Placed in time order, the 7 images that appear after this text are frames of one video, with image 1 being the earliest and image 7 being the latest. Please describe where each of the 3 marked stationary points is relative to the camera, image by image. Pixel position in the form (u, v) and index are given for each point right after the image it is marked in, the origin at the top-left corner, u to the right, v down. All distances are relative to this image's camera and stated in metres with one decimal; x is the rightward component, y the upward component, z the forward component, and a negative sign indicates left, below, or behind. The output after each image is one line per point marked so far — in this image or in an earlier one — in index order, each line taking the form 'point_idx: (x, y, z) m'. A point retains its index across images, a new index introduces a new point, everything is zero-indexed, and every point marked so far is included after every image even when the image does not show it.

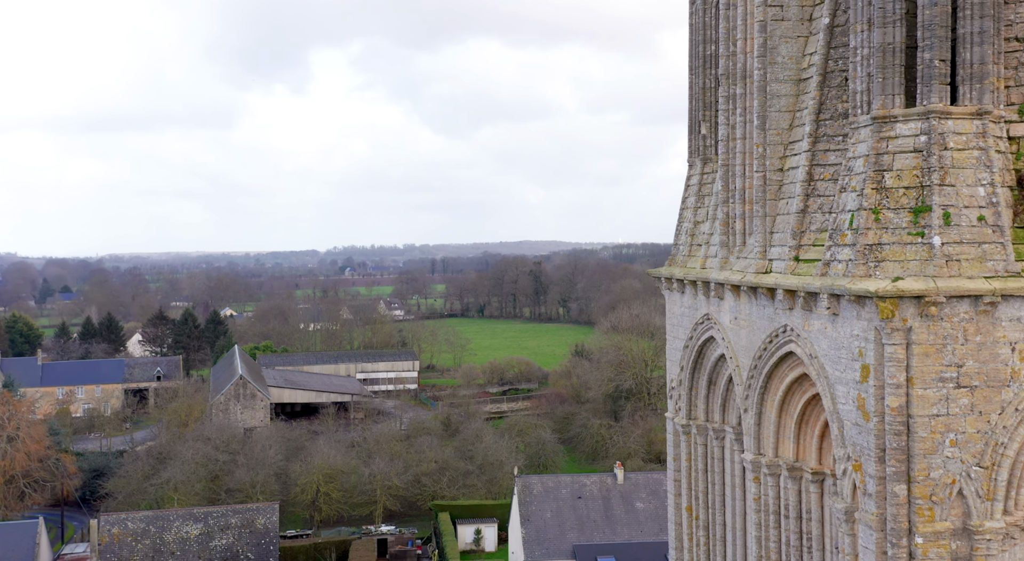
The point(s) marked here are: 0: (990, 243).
0: (+3.1, +0.2, +7.3) m
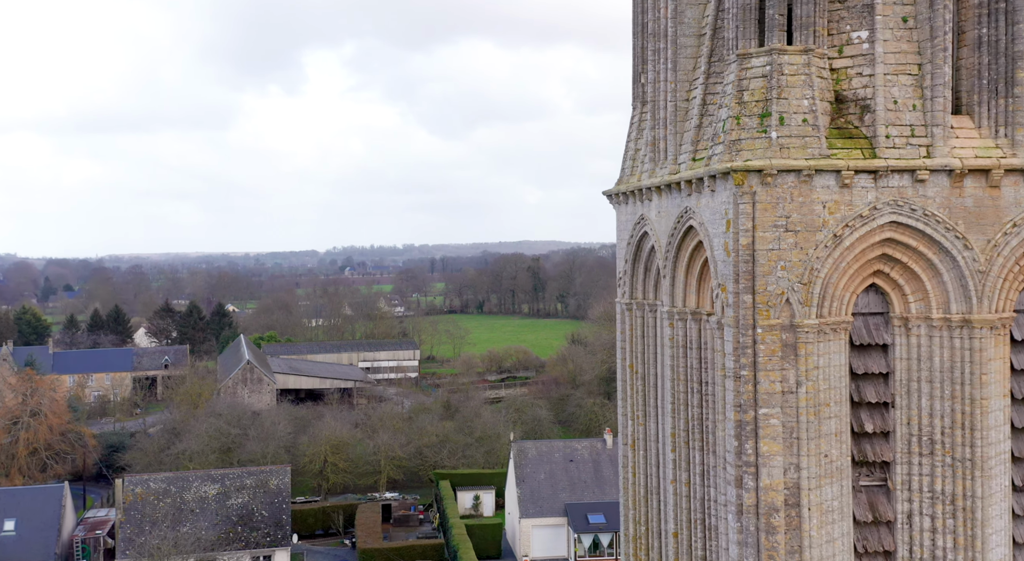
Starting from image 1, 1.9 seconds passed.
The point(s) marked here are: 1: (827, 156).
0: (+2.9, +1.4, +11.0) m
1: (+3.1, +1.2, +11.0) m
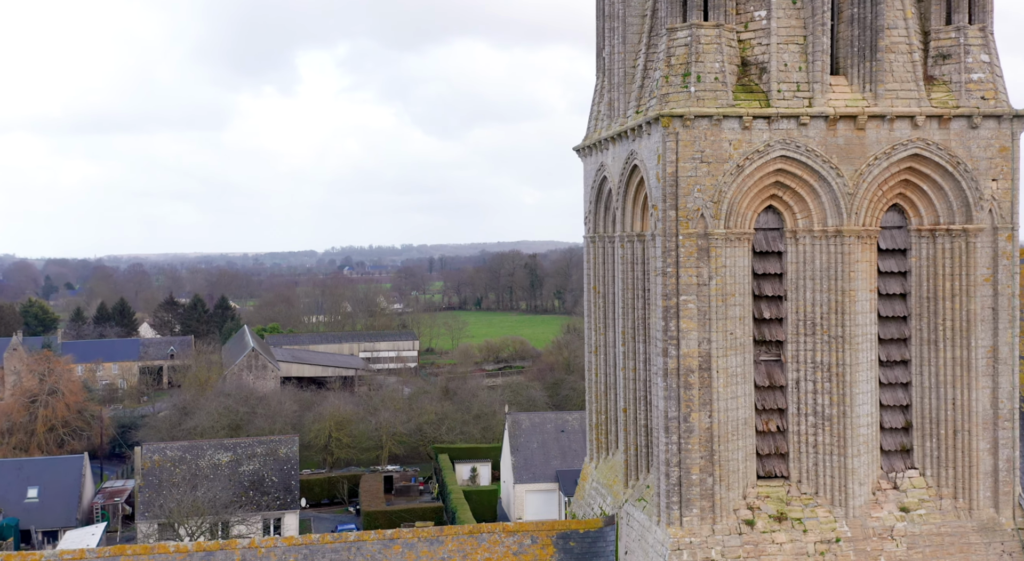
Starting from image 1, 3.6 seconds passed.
0: (+2.7, +2.4, +14.5) m
1: (+2.8, +2.2, +14.5) m
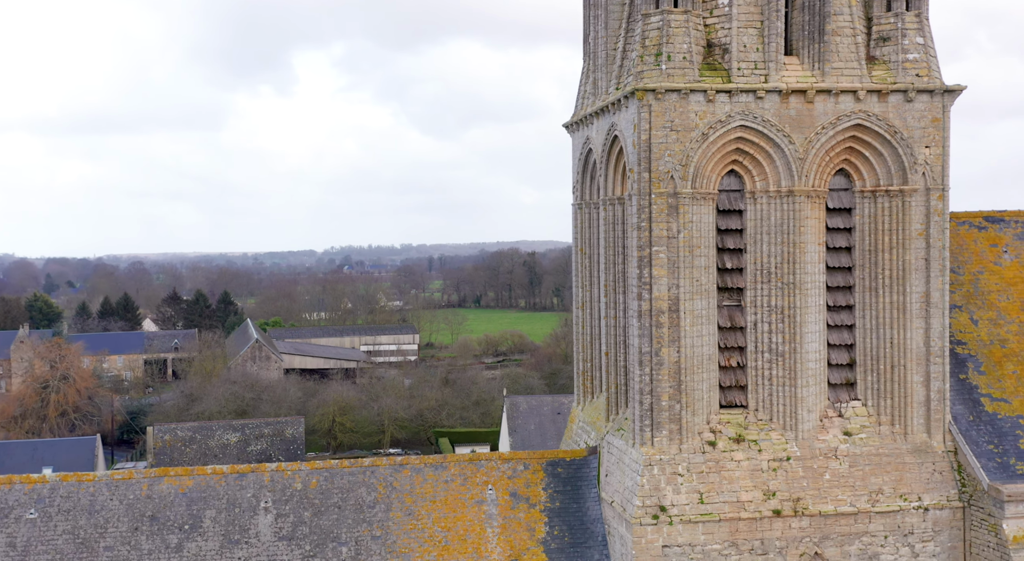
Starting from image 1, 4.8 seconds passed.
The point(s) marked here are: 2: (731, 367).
0: (+2.6, +3.1, +16.7) m
1: (+2.8, +2.9, +16.7) m
2: (+3.3, -1.3, +17.1) m
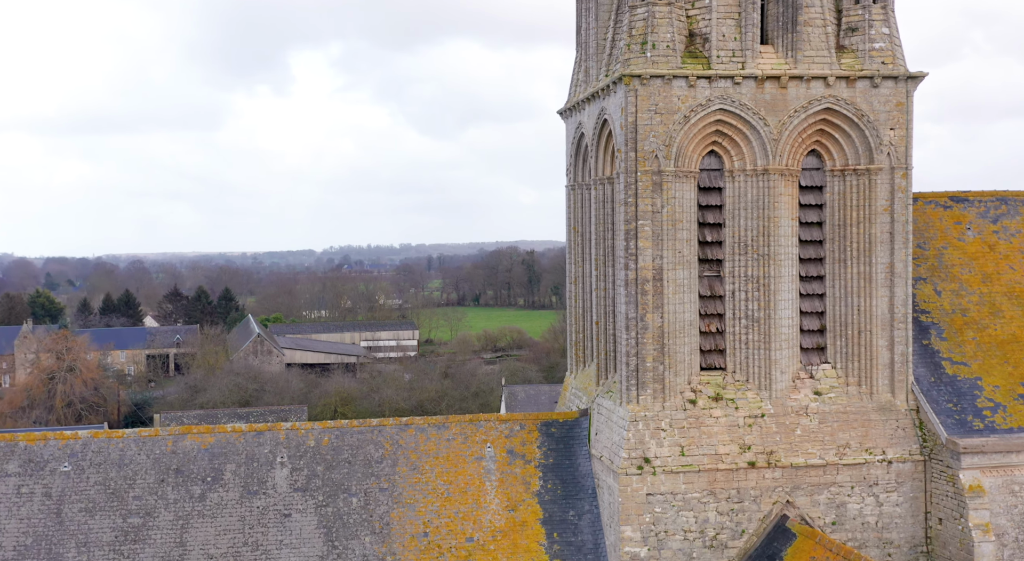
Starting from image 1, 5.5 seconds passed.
0: (+2.5, +3.6, +18.1) m
1: (+2.7, +3.4, +18.1) m
2: (+3.3, -0.9, +18.5) m
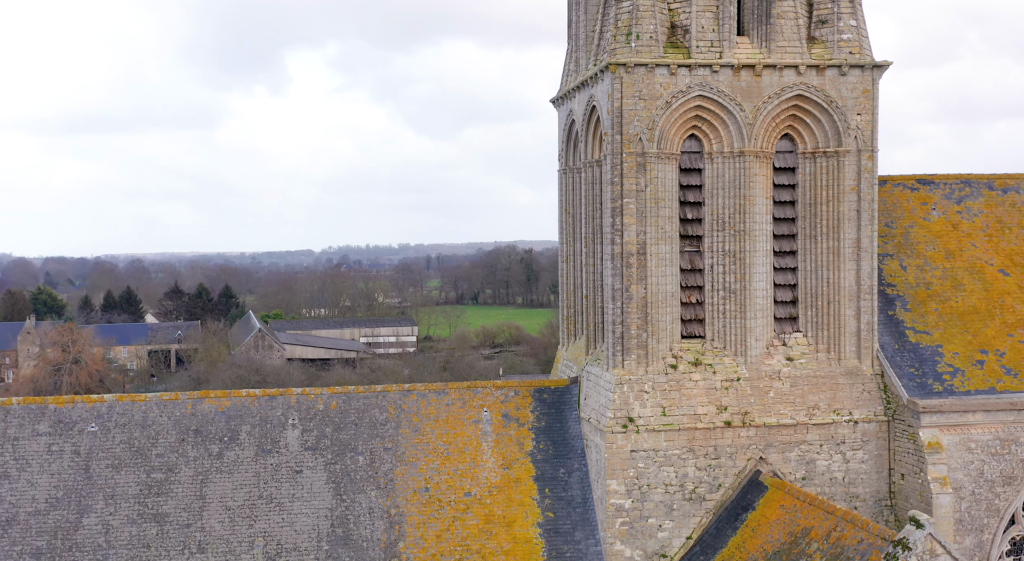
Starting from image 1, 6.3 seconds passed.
0: (+2.4, +4.0, +19.6) m
1: (+2.6, +3.9, +19.5) m
2: (+3.2, -0.4, +19.9) m
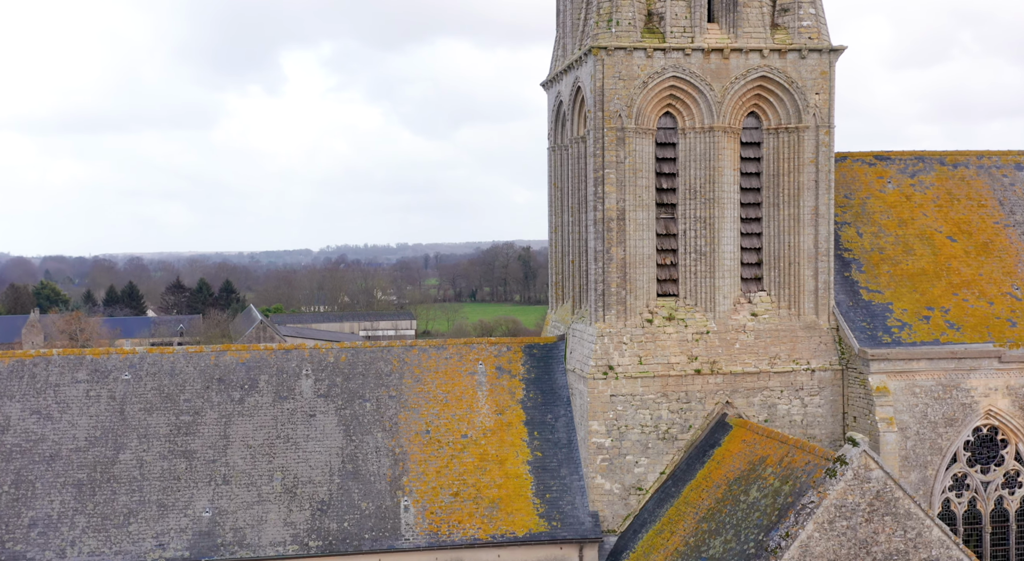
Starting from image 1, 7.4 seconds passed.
0: (+2.3, +4.7, +21.7) m
1: (+2.5, +4.6, +21.7) m
2: (+3.0, +0.3, +22.1) m
